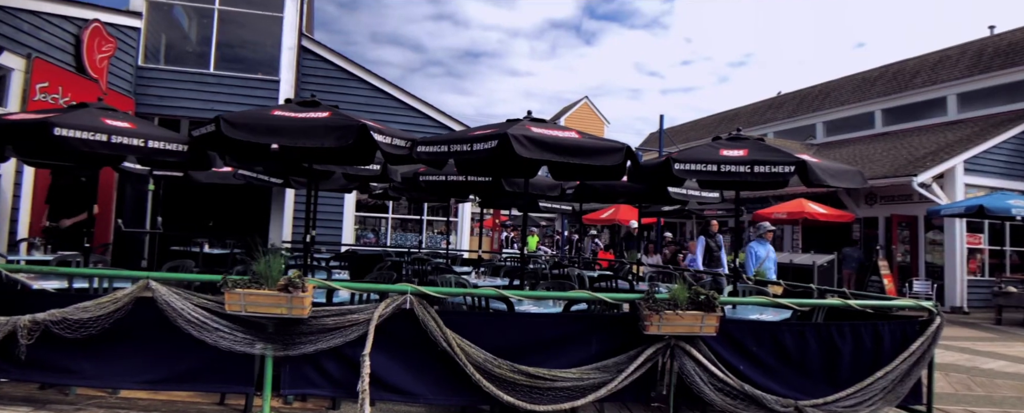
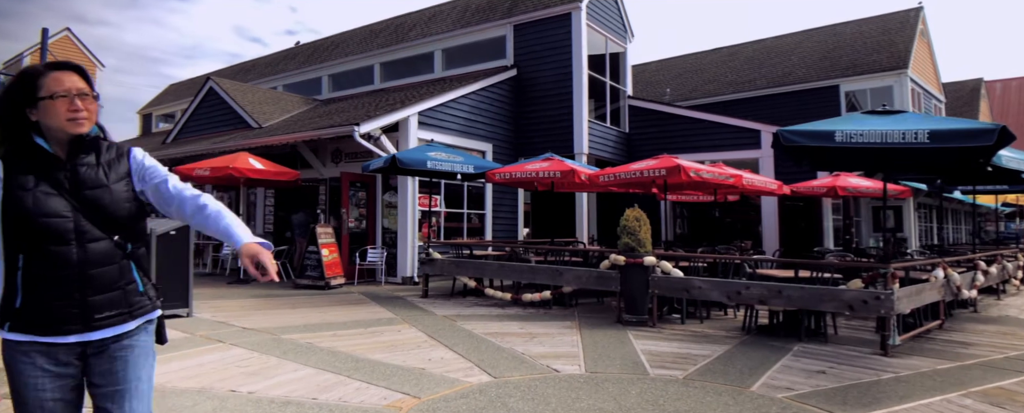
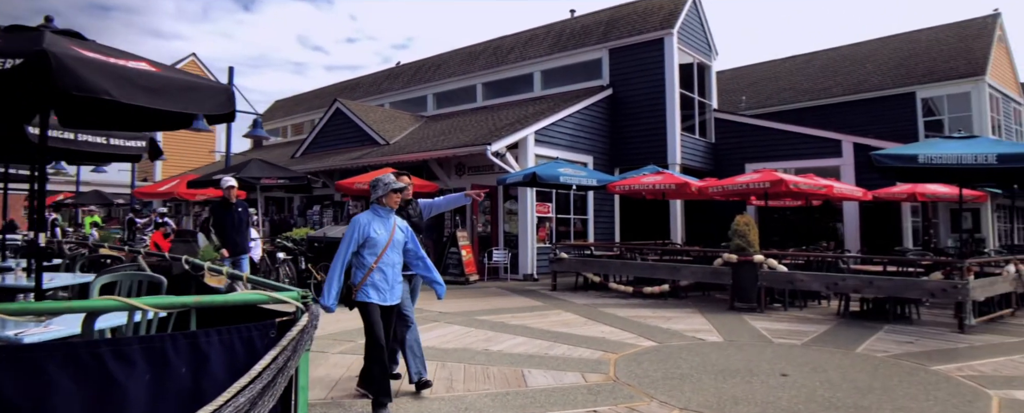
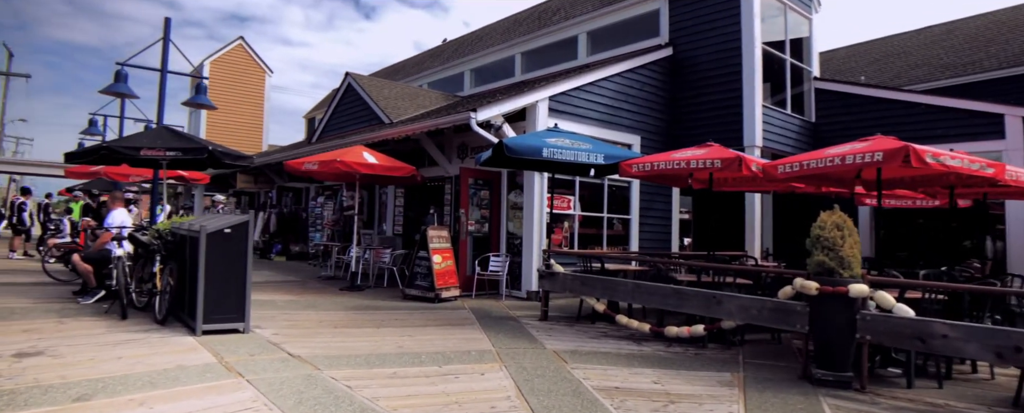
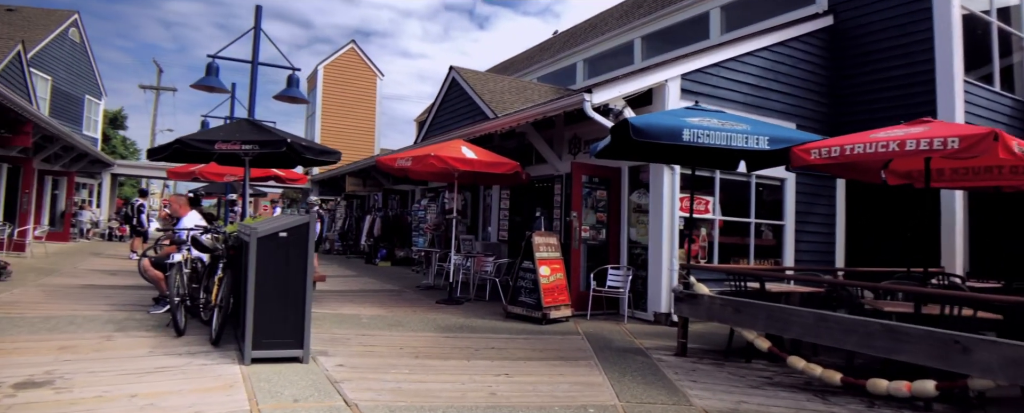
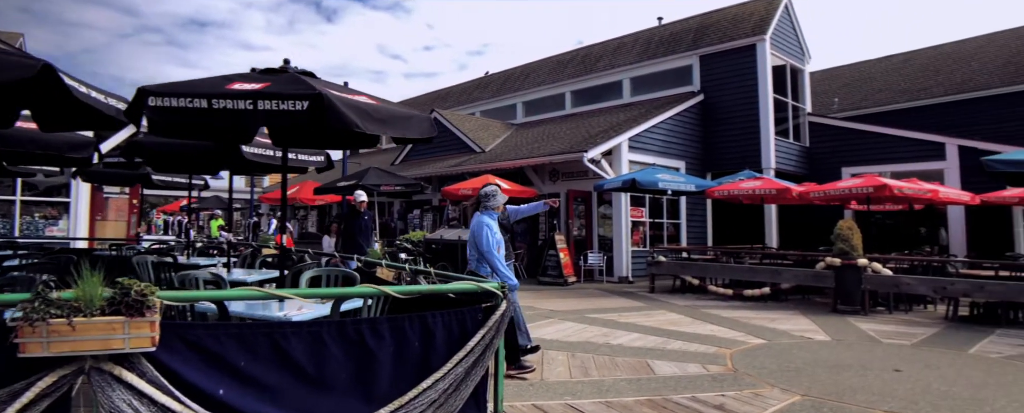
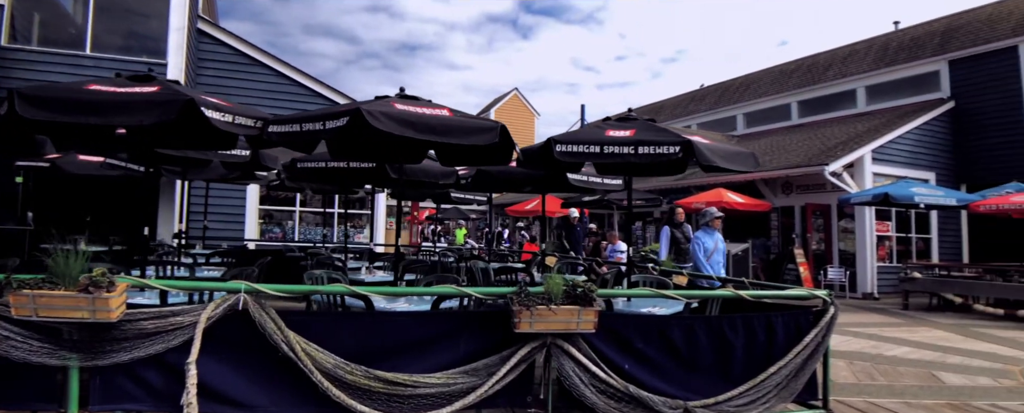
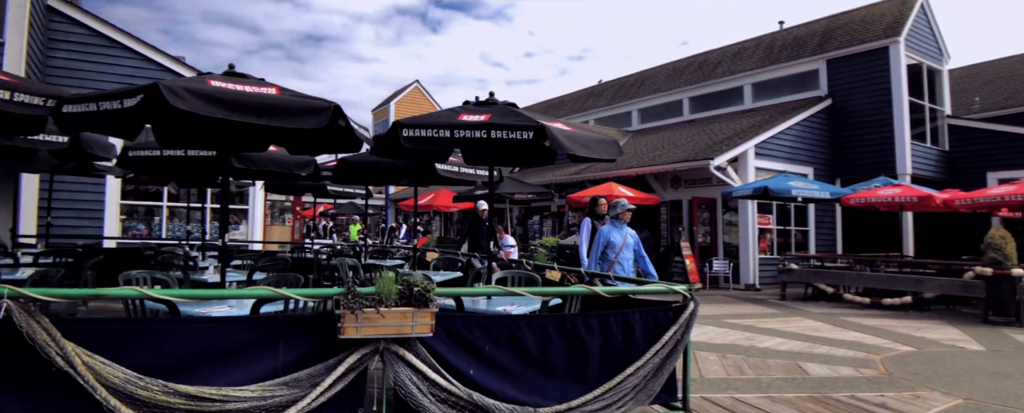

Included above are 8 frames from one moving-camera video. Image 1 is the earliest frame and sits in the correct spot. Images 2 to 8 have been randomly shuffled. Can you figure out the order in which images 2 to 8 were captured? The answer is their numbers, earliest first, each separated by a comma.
7, 8, 6, 3, 2, 4, 5
